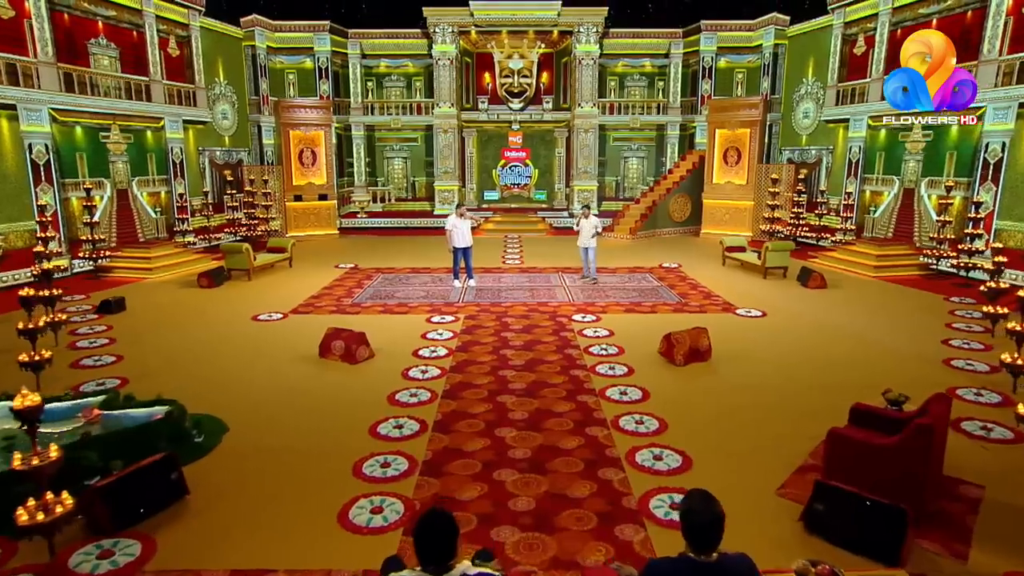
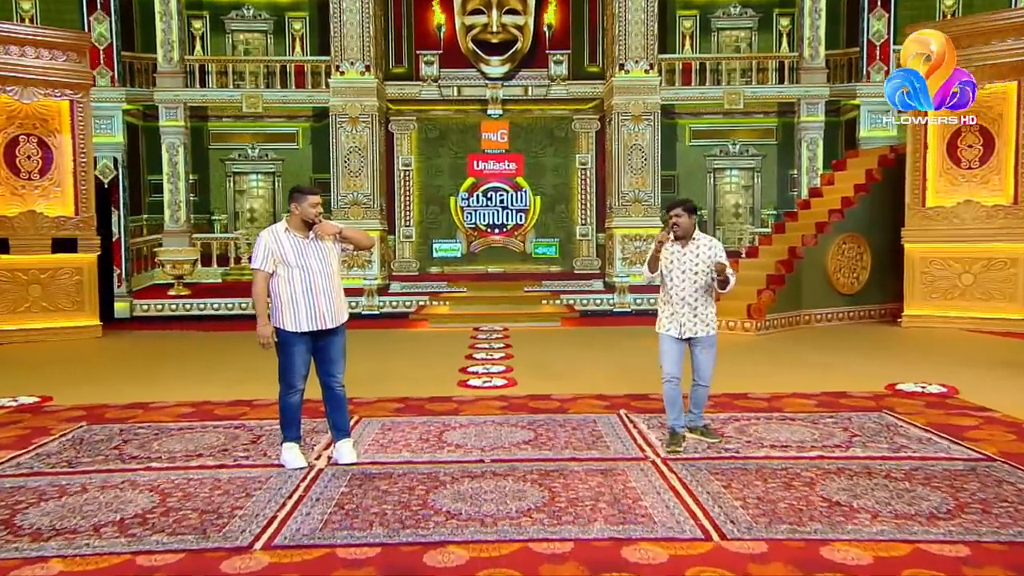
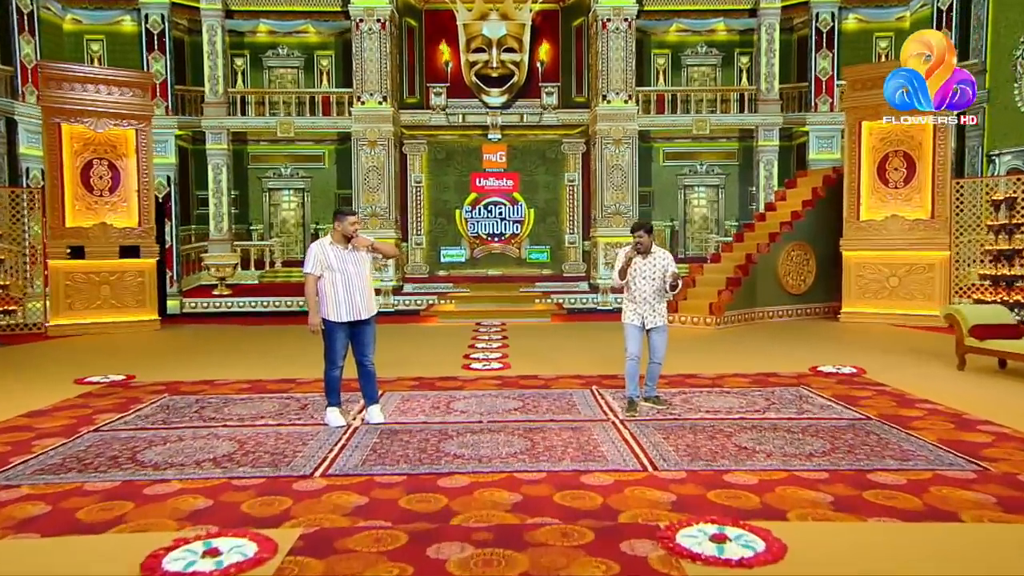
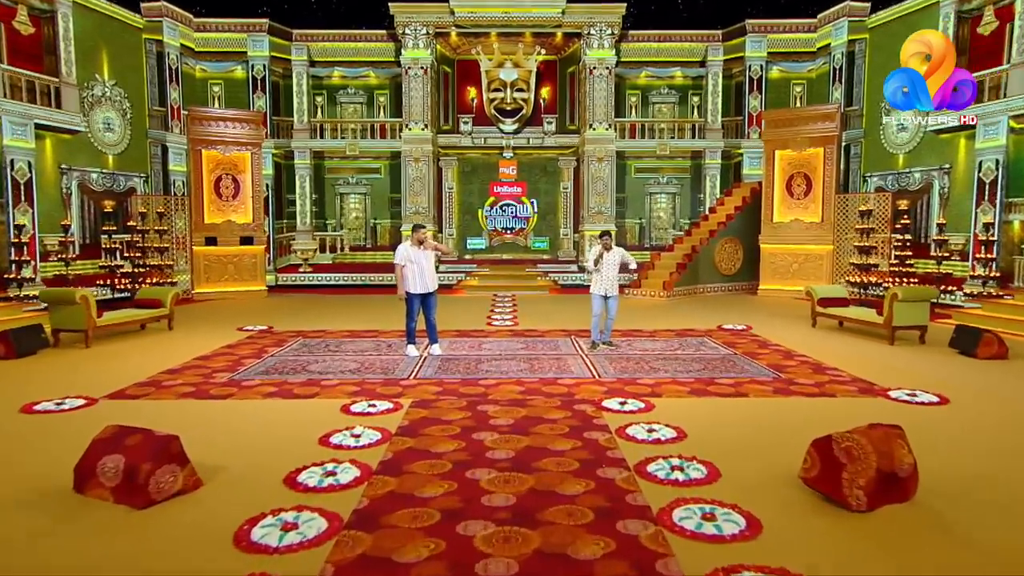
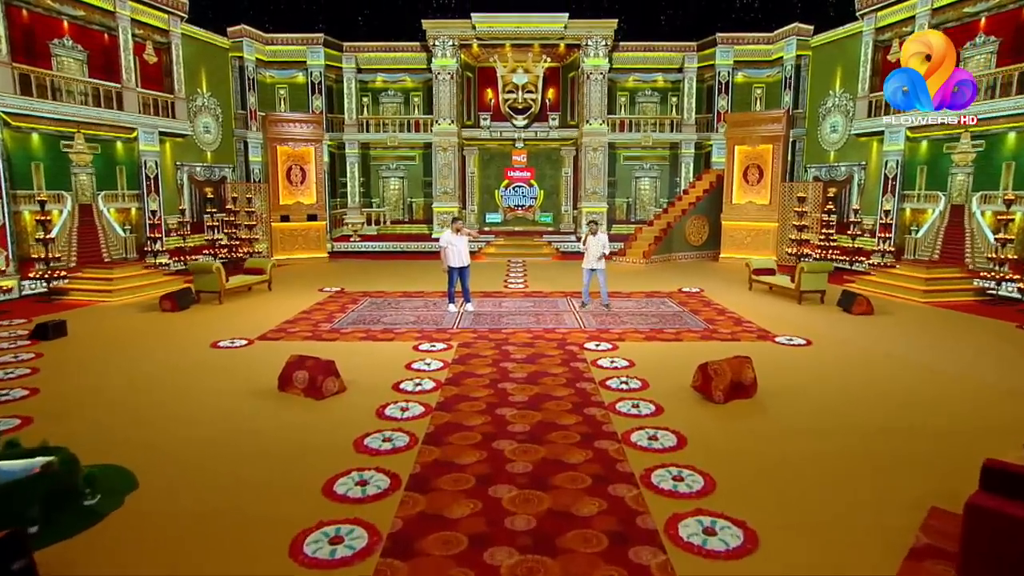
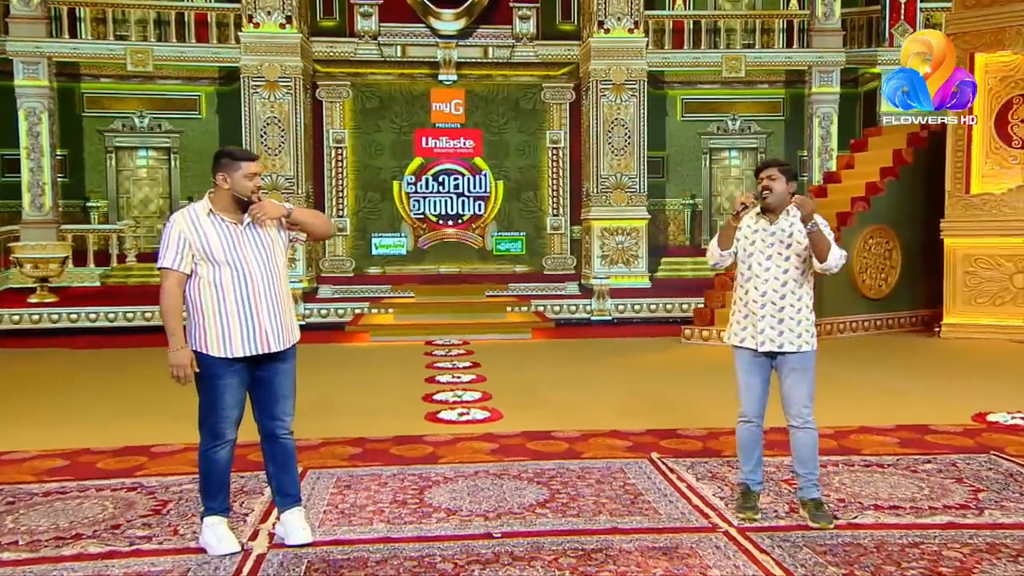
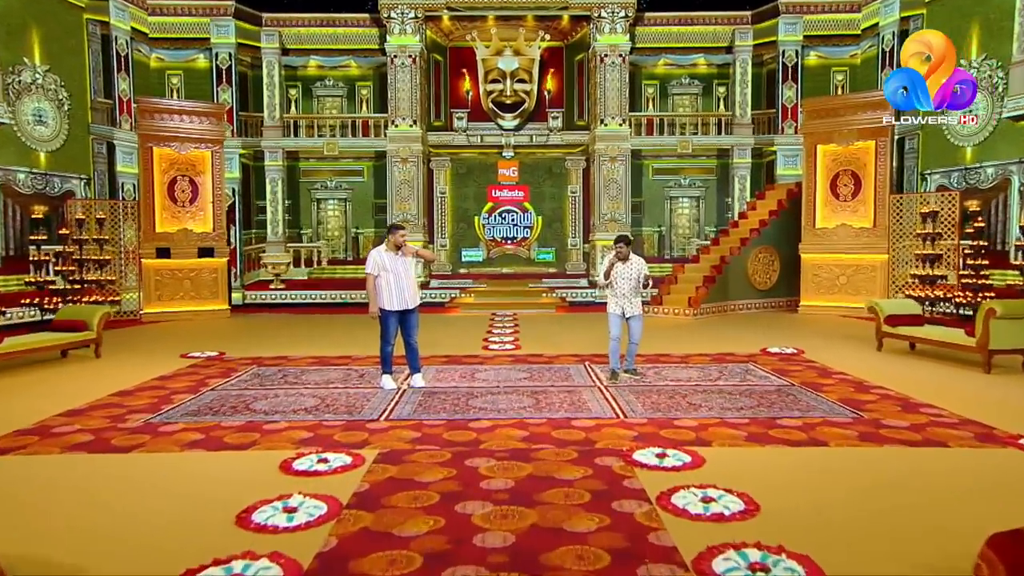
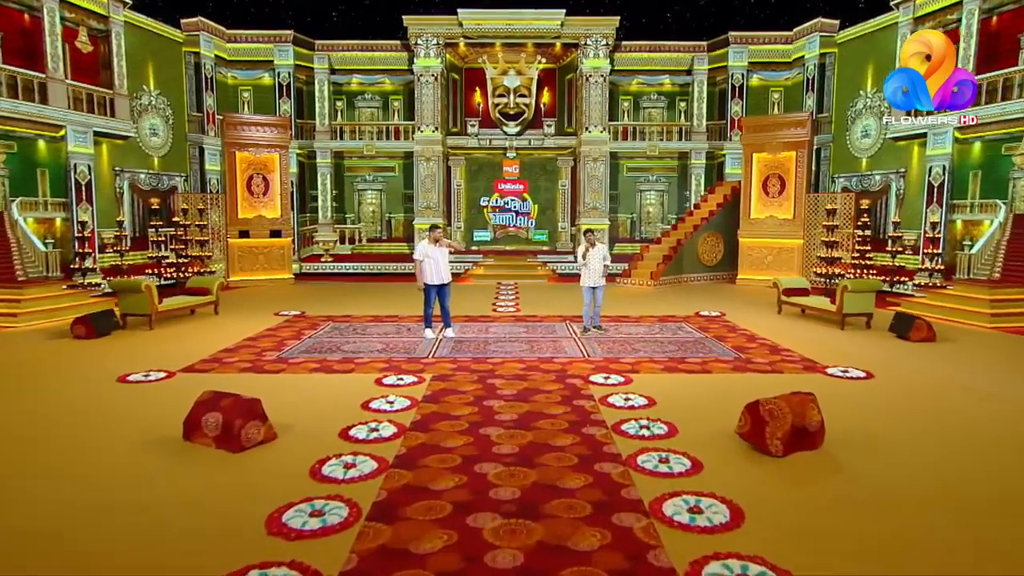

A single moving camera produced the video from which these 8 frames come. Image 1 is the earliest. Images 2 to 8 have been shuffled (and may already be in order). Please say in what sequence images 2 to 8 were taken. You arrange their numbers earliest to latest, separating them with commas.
5, 8, 4, 7, 3, 2, 6
